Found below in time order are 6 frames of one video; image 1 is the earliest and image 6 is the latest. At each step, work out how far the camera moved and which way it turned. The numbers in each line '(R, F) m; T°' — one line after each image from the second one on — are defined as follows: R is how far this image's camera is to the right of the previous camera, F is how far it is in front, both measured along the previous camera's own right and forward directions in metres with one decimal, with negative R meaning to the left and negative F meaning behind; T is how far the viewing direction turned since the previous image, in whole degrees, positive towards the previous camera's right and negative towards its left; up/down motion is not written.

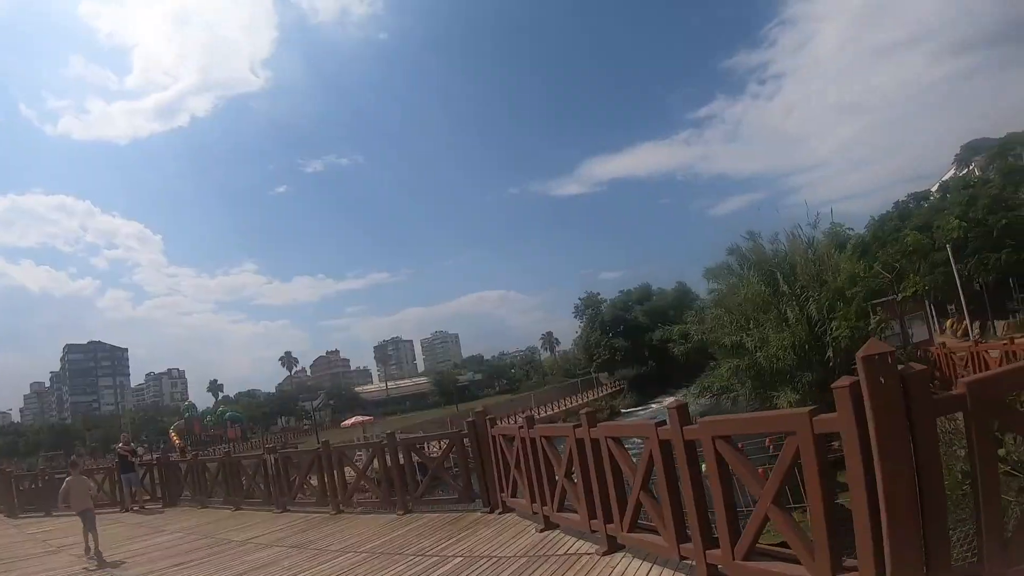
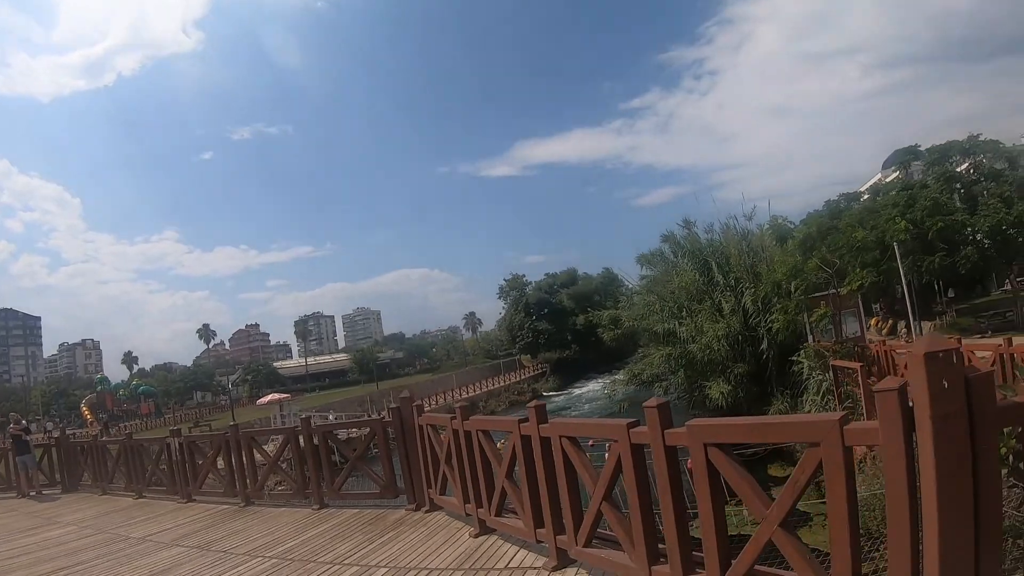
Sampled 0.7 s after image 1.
(-0.1, +0.5) m; +7°
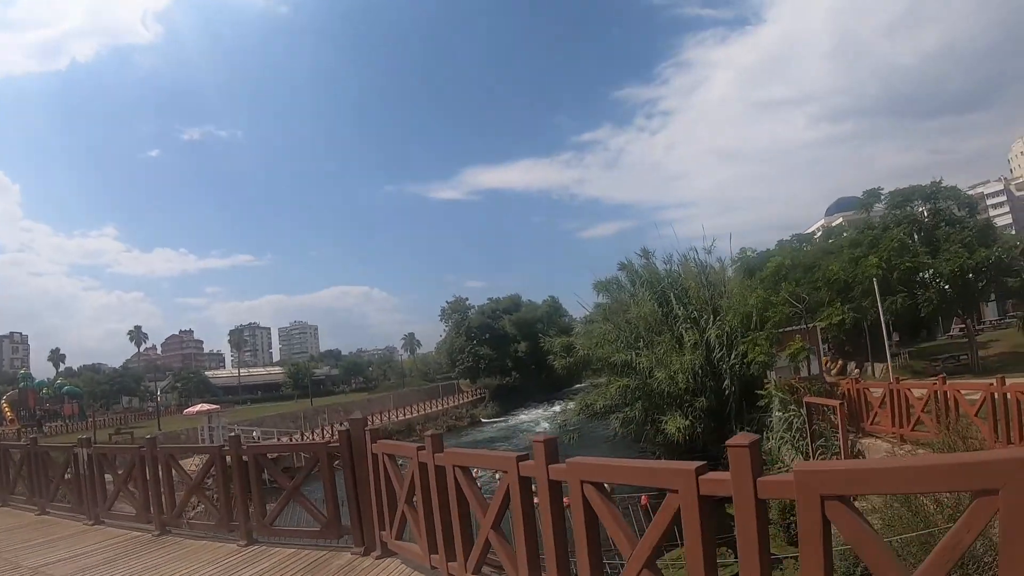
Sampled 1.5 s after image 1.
(-0.2, +0.5) m; +5°
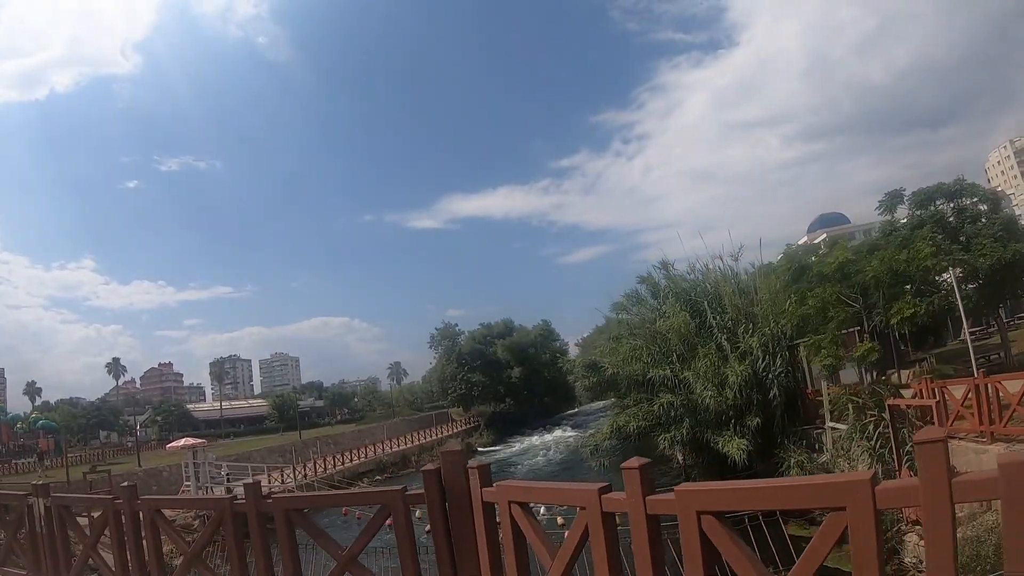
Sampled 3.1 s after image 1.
(-0.8, +1.2) m; +2°
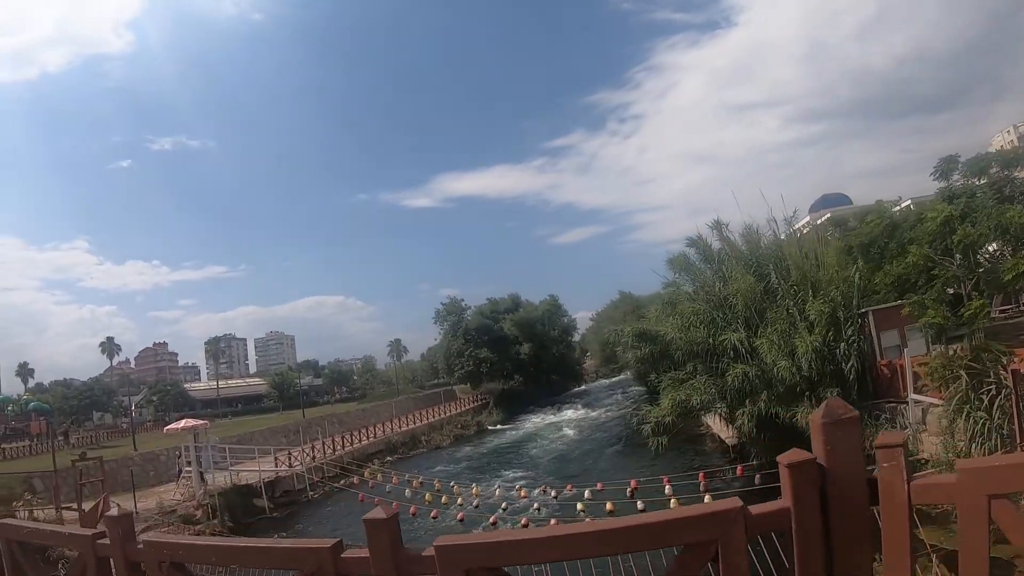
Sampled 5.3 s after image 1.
(-1.0, +1.8) m; 0°
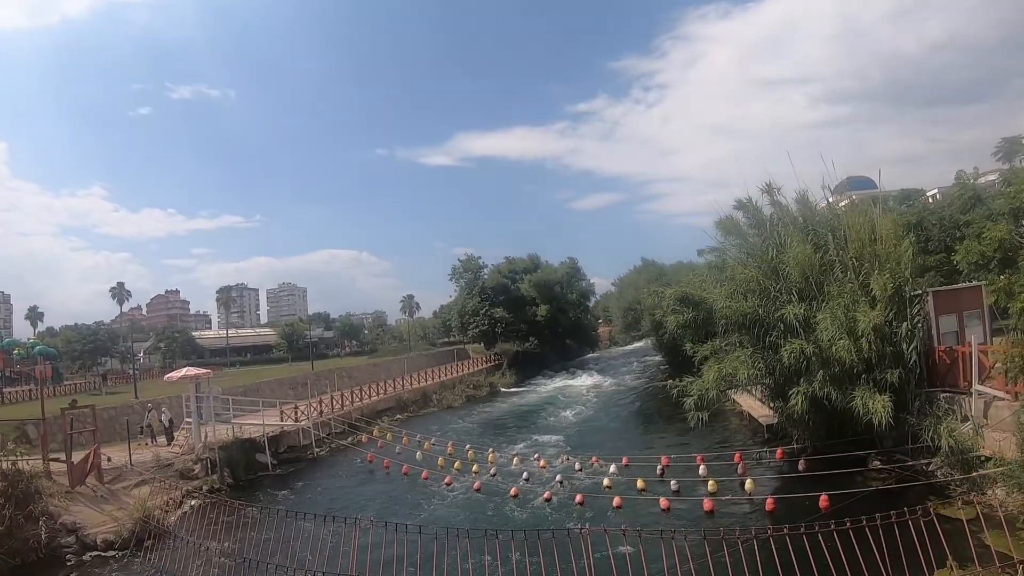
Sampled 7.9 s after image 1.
(-0.6, +1.6) m; -1°
